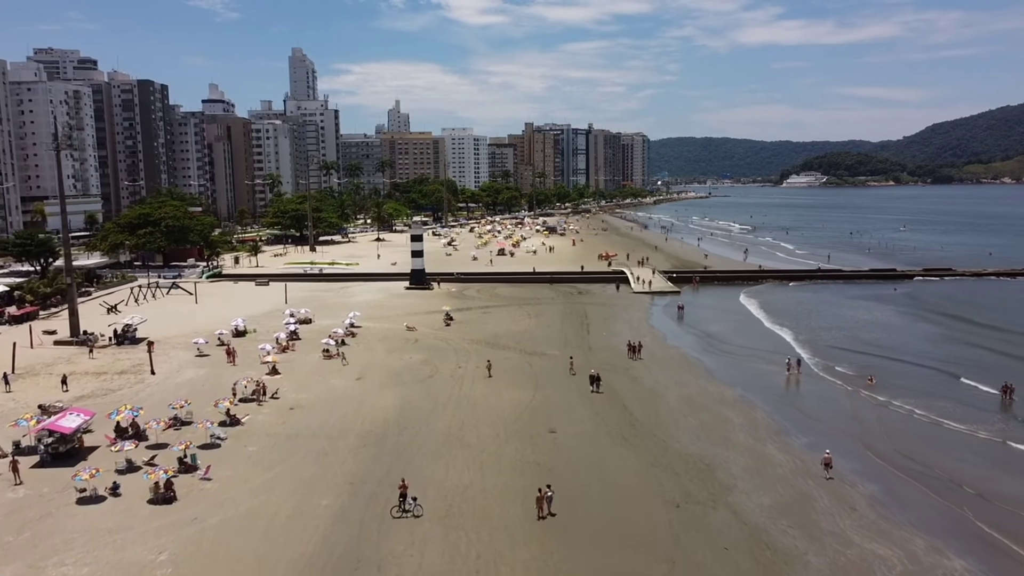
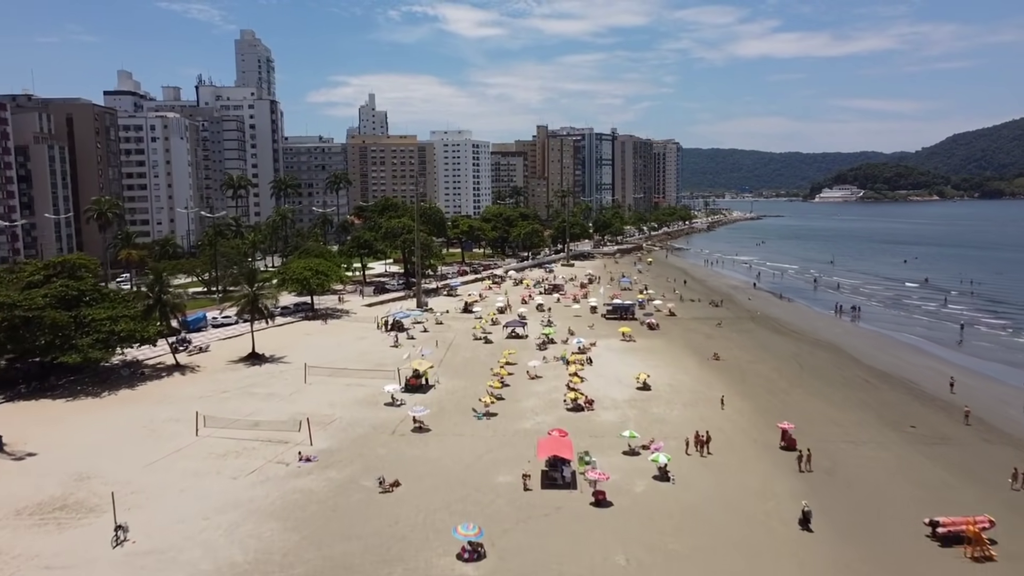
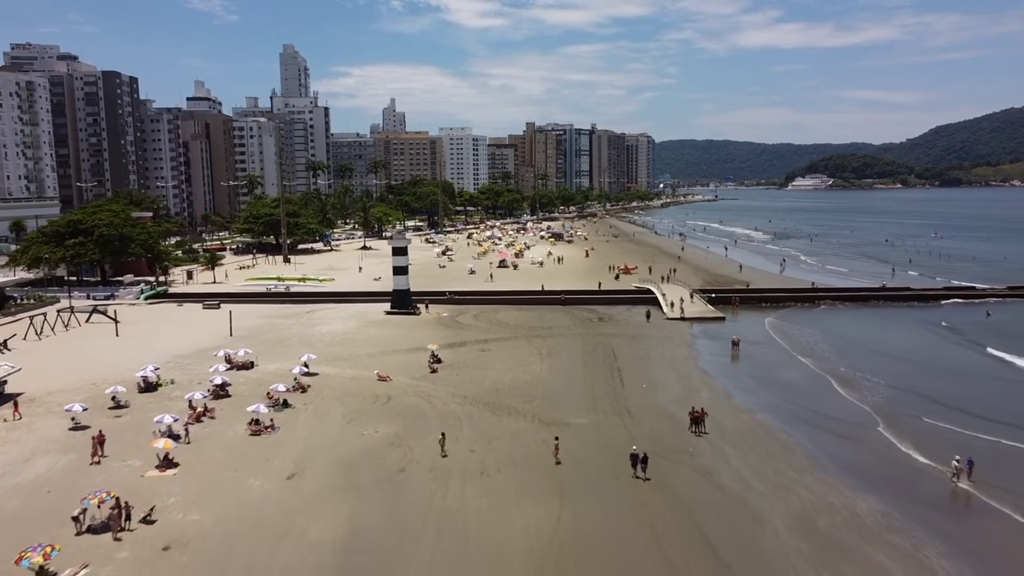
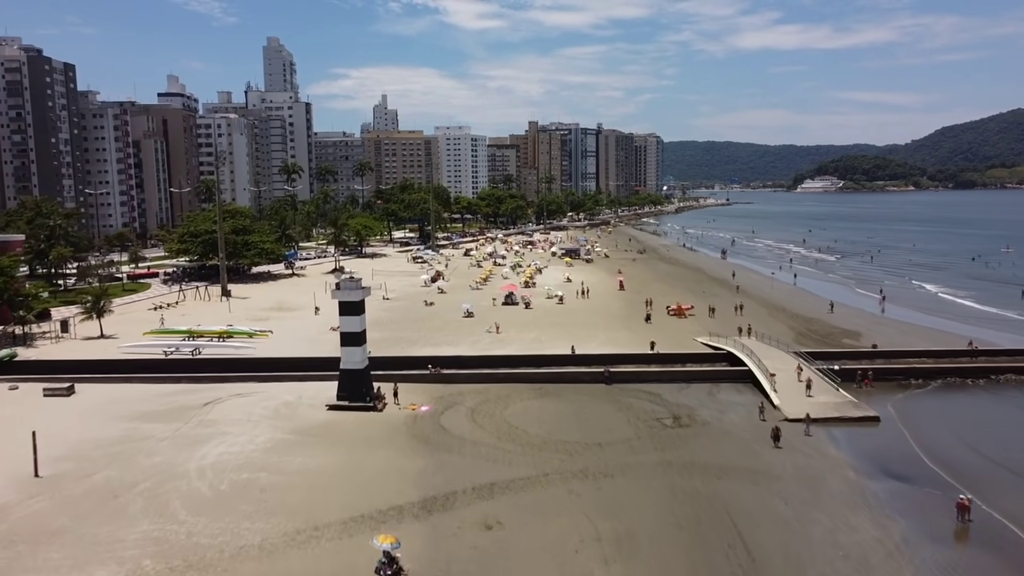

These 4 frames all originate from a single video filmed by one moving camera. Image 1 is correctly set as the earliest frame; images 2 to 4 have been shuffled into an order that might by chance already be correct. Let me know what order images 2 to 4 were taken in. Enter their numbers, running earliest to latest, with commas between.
3, 4, 2
